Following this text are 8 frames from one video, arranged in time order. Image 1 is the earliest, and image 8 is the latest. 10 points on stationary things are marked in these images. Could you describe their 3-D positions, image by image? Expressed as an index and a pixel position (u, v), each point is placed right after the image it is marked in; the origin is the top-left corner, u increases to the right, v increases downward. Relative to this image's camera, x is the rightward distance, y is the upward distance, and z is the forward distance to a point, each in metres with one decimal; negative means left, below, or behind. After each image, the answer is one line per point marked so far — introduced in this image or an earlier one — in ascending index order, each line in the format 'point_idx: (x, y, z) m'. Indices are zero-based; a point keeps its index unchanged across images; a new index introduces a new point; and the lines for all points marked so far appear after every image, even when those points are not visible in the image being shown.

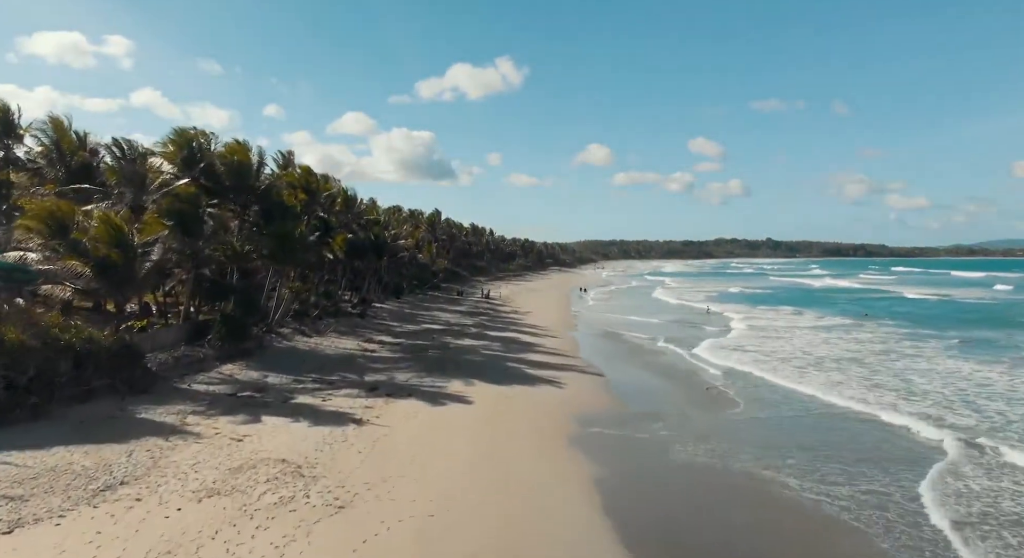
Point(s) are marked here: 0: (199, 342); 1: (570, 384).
0: (-8.9, -1.8, +18.8) m
1: (+1.6, -2.8, +17.8) m
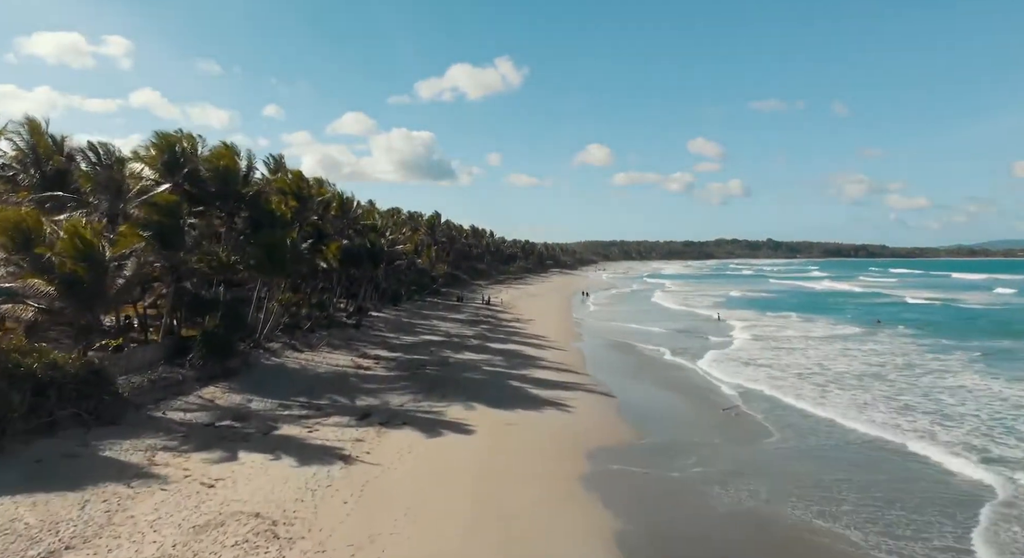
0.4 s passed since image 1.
0: (-8.8, -2.2, +17.5) m
1: (+1.7, -3.2, +16.5) m
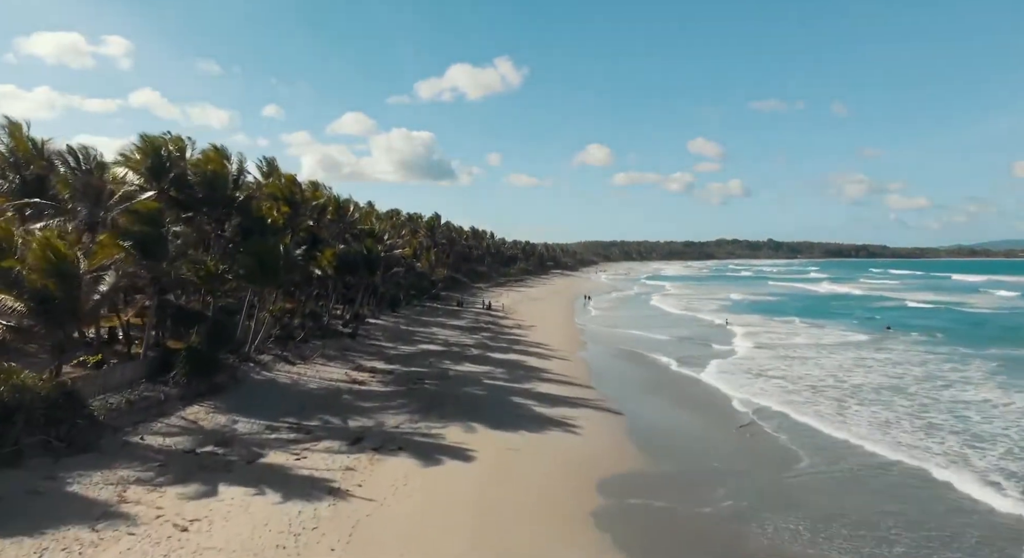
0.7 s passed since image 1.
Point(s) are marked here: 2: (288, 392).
0: (-8.7, -2.5, +16.5) m
1: (+1.8, -3.5, +15.6) m
2: (-6.0, -3.0, +17.8) m
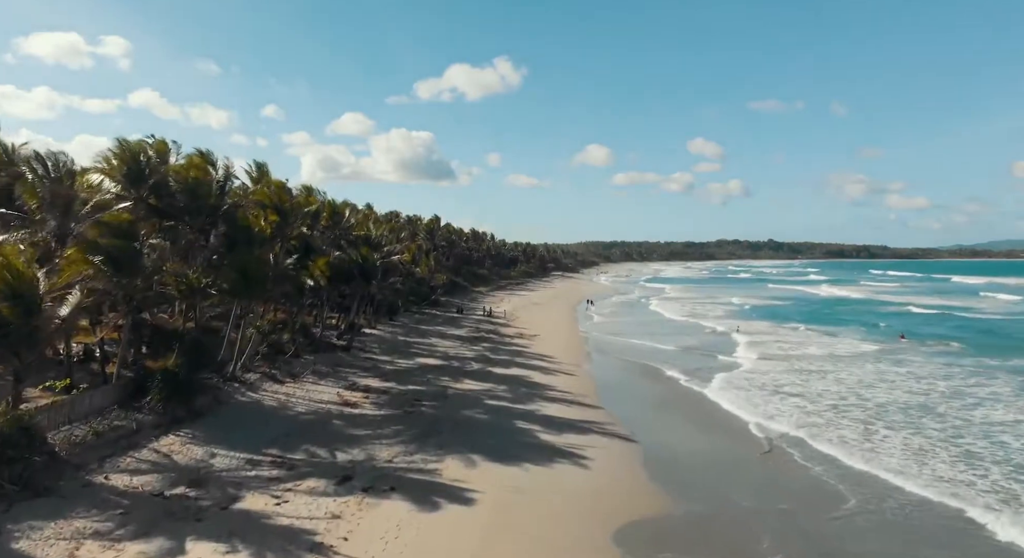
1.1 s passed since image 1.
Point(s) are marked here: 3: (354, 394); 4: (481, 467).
0: (-8.6, -2.9, +15.2) m
1: (+1.9, -3.9, +14.3) m
2: (-5.9, -3.4, +16.5) m
3: (-4.6, -3.3, +19.1) m
4: (-0.6, -3.8, +13.3) m
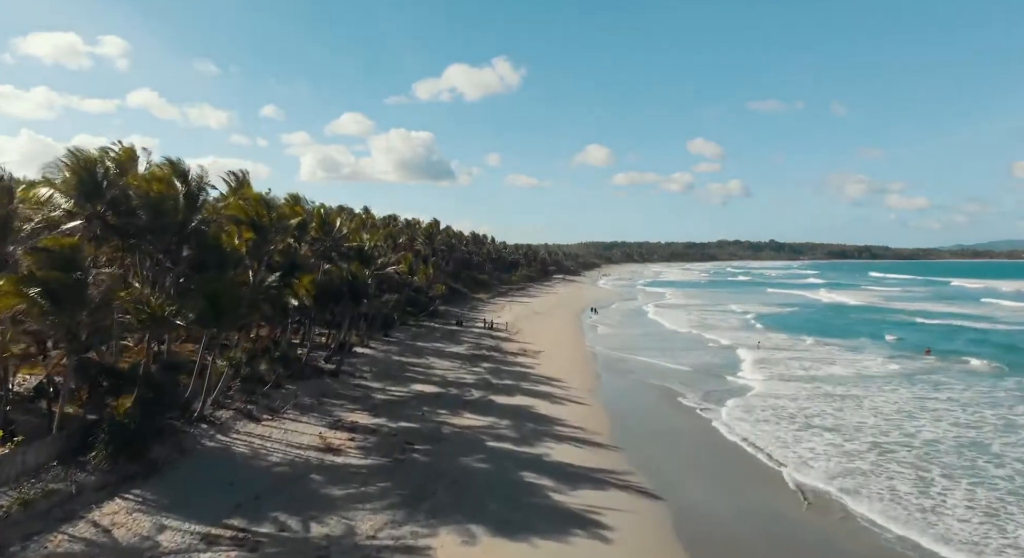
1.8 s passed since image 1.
0: (-8.5, -3.5, +13.1) m
1: (+2.0, -4.6, +12.1) m
2: (-5.8, -4.1, +14.3) m
3: (-4.4, -4.0, +17.0) m
4: (-0.5, -4.5, +11.2) m
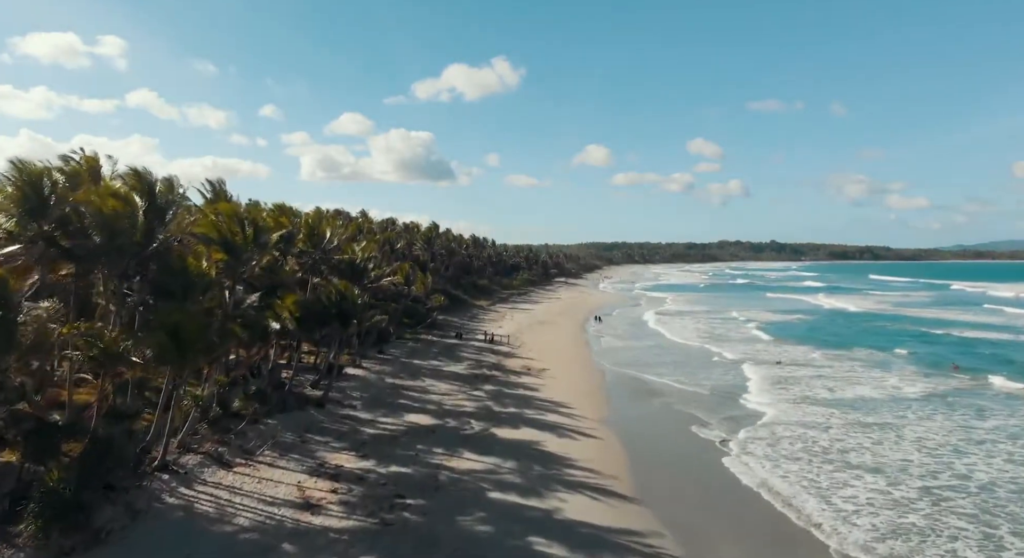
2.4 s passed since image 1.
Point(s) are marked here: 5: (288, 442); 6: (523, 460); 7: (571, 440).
0: (-8.4, -4.2, +11.0) m
1: (+2.1, -5.2, +10.1) m
2: (-5.7, -4.7, +12.3) m
3: (-4.3, -4.6, +14.9) m
4: (-0.4, -5.1, +9.1) m
5: (-6.0, -4.3, +17.7) m
6: (+0.3, -4.8, +17.4) m
7: (+1.8, -4.8, +19.8) m
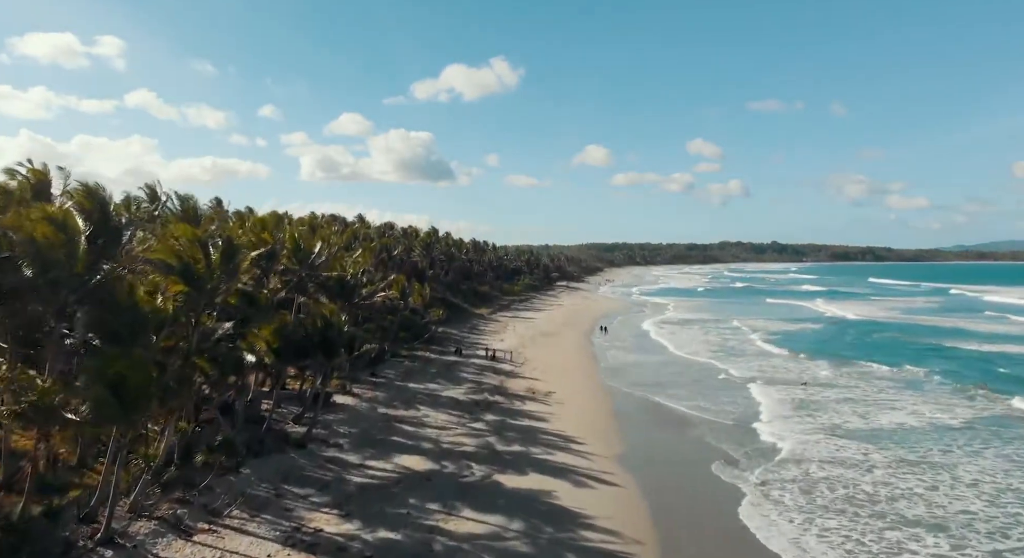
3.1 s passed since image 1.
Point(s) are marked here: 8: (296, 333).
0: (-8.2, -4.9, +8.7) m
1: (+2.3, -5.9, +7.8) m
2: (-5.5, -5.4, +10.0) m
3: (-4.2, -5.3, +12.6) m
4: (-0.2, -5.8, +6.8) m
5: (-5.8, -5.0, +15.4) m
6: (+0.4, -5.5, +15.2) m
7: (+1.9, -5.6, +17.5) m
8: (-6.3, -1.5, +19.6) m
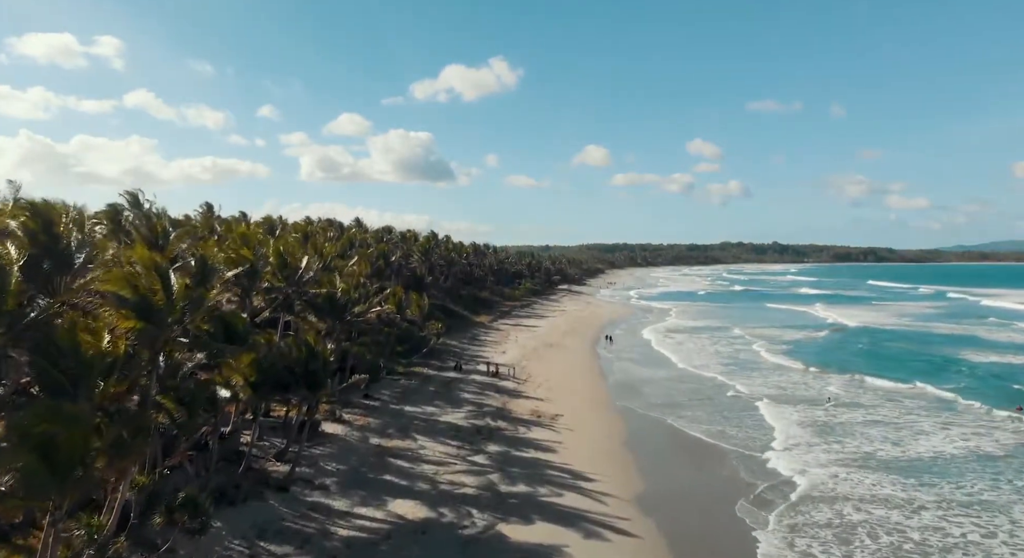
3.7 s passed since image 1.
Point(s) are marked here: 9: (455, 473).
0: (-8.1, -5.5, +6.8) m
1: (+2.4, -6.5, +5.9) m
2: (-5.4, -6.1, +8.0) m
3: (-4.0, -6.0, +10.7) m
4: (-0.1, -6.5, +4.9) m
5: (-5.7, -5.6, +13.5) m
6: (+0.6, -6.1, +13.2) m
7: (+2.1, -6.2, +15.5) m
8: (-6.2, -2.1, +17.6) m
9: (-1.7, -5.7, +19.5) m
